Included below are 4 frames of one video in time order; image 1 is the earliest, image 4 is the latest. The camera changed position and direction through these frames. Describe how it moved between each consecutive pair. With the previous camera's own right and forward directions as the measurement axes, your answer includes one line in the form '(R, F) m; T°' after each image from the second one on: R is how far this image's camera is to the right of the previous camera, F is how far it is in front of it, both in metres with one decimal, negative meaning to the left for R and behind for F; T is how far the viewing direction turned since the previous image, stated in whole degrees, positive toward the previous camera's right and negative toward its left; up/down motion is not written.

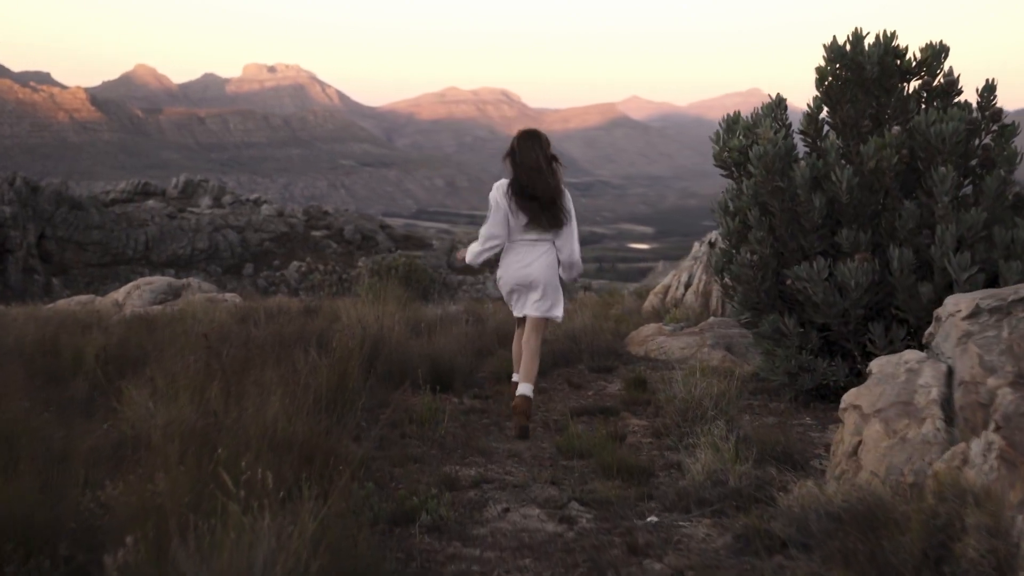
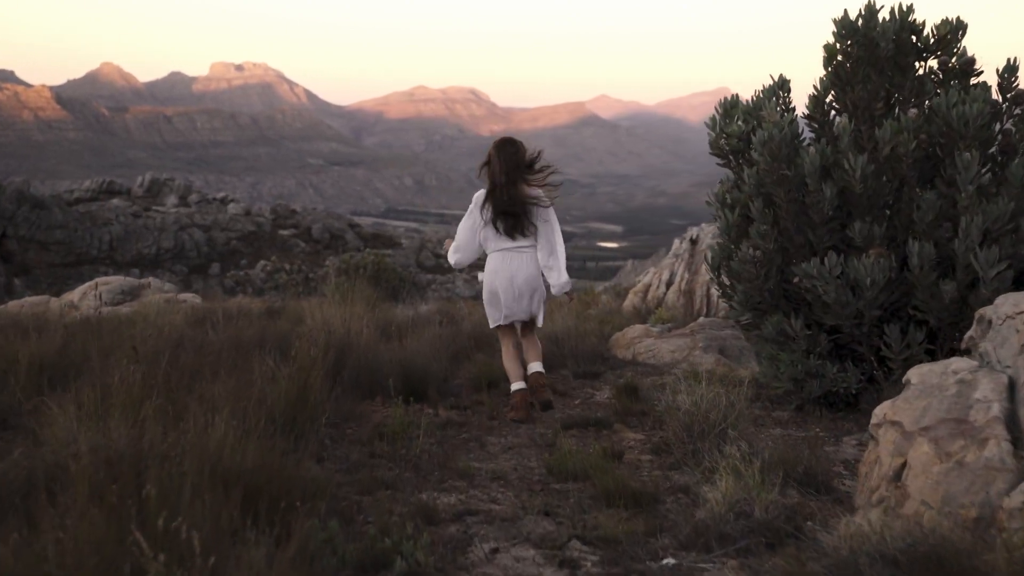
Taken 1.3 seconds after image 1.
(-0.1, +0.6) m; +2°
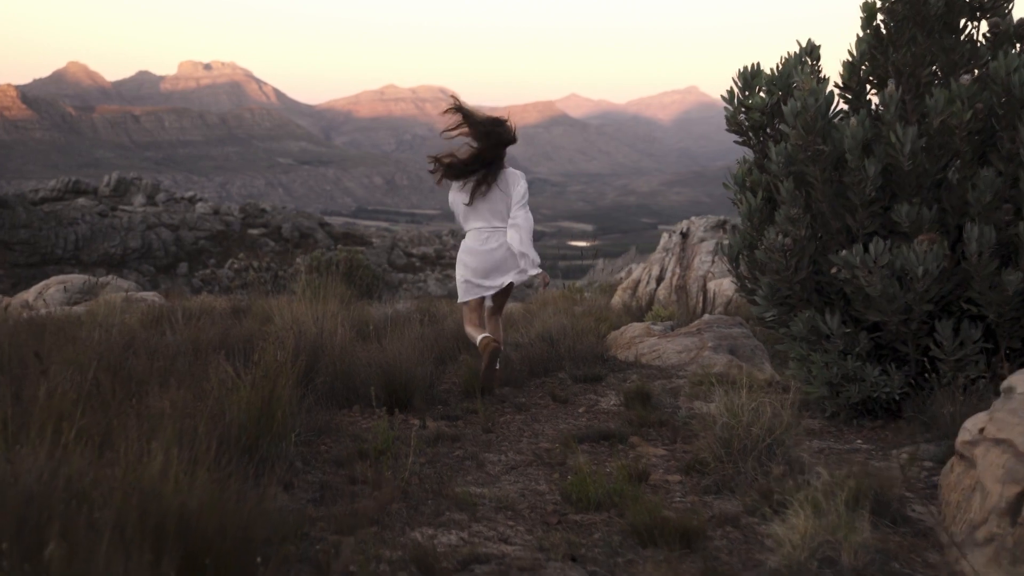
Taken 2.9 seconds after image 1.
(-0.2, +0.7) m; +2°
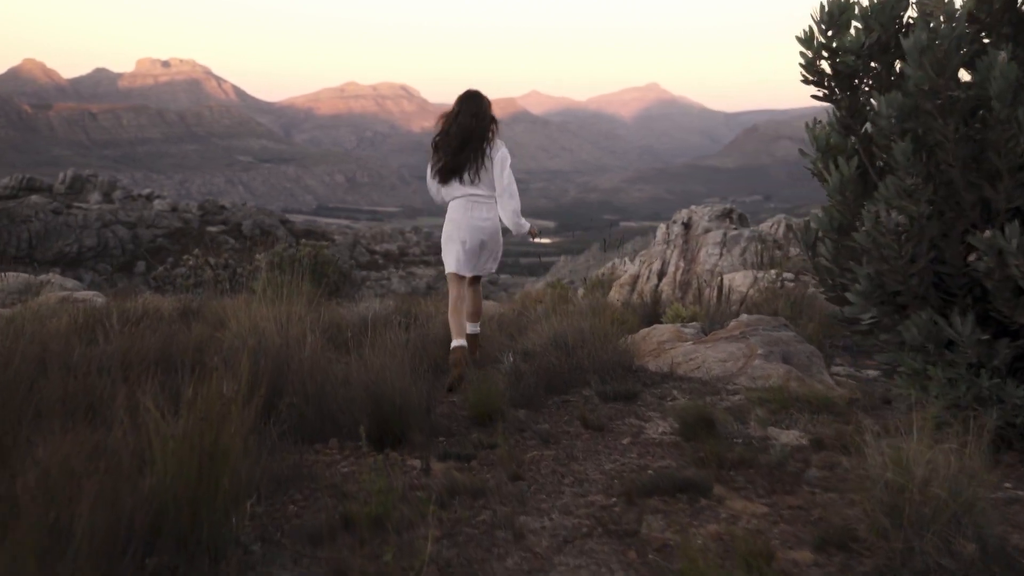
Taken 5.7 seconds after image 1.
(-0.3, +1.3) m; +2°
